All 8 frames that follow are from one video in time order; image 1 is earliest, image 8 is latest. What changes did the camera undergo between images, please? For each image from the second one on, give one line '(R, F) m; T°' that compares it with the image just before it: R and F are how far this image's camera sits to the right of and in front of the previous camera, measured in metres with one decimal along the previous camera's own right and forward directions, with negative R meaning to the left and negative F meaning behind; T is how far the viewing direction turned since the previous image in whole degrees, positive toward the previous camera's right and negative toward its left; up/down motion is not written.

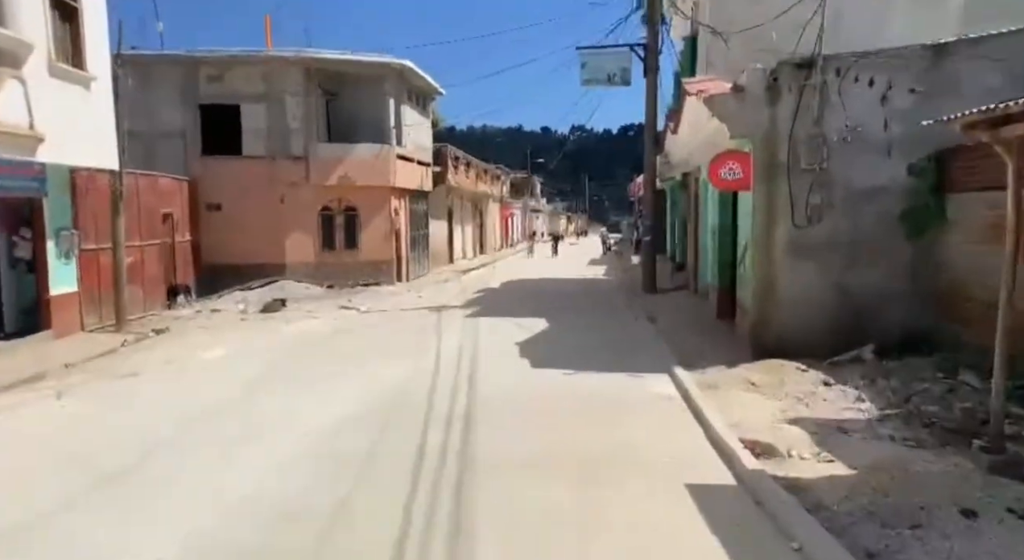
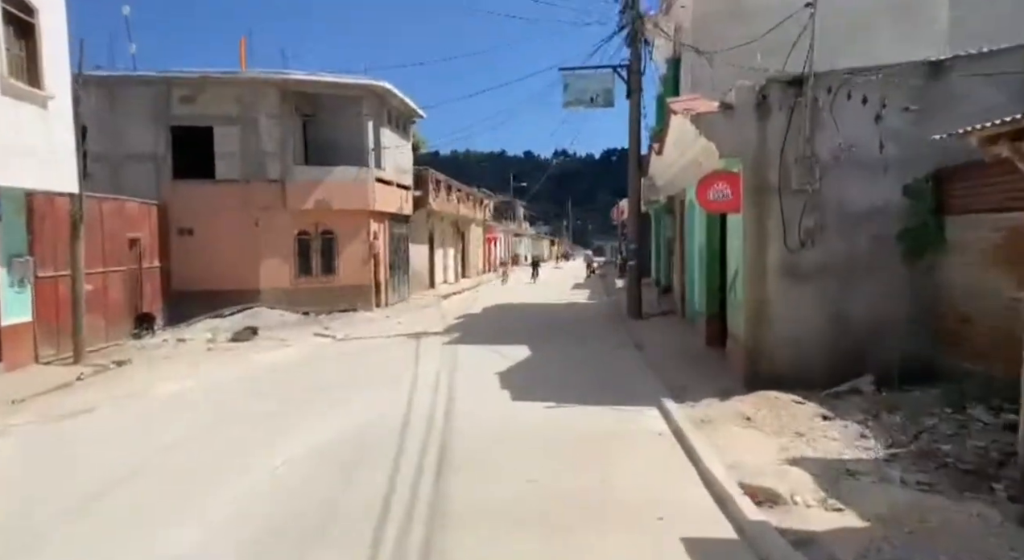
(+0.1, +0.5) m; +1°
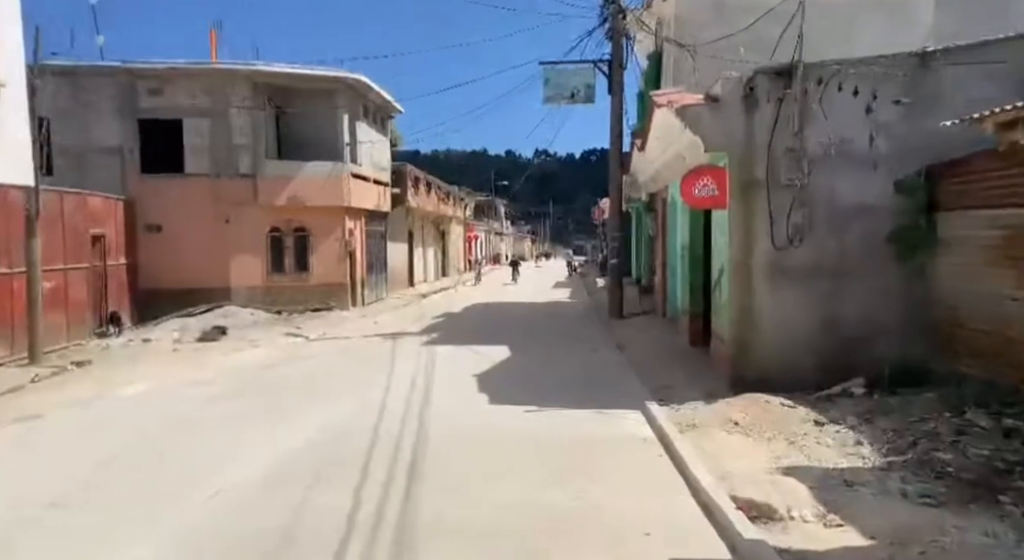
(0.0, +0.4) m; +1°
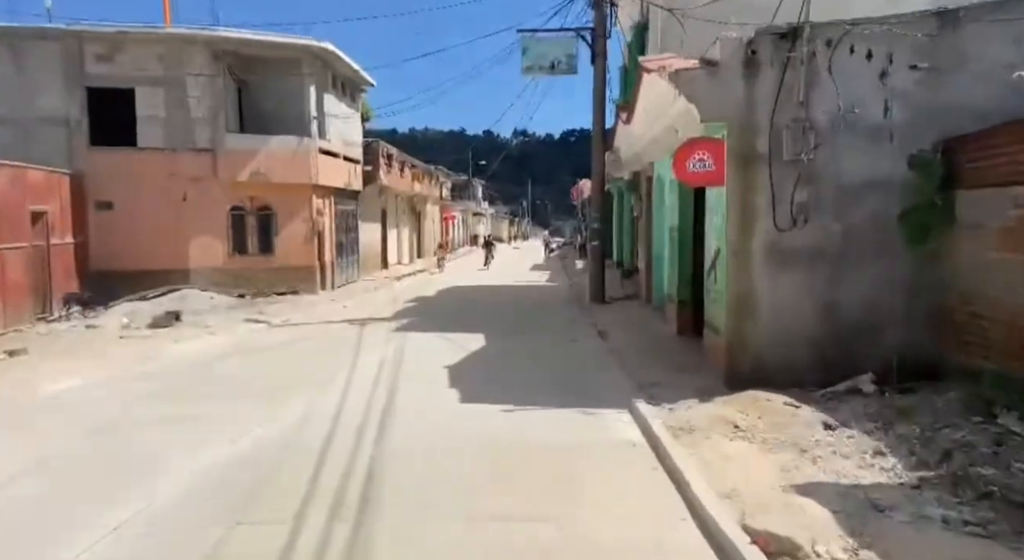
(0.0, +1.0) m; +2°
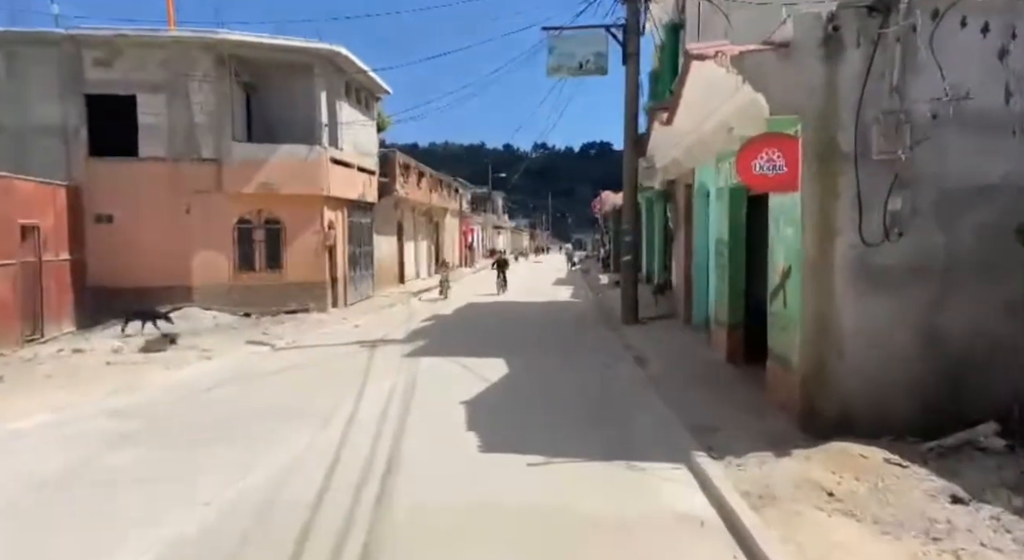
(-0.1, +1.4) m; -1°
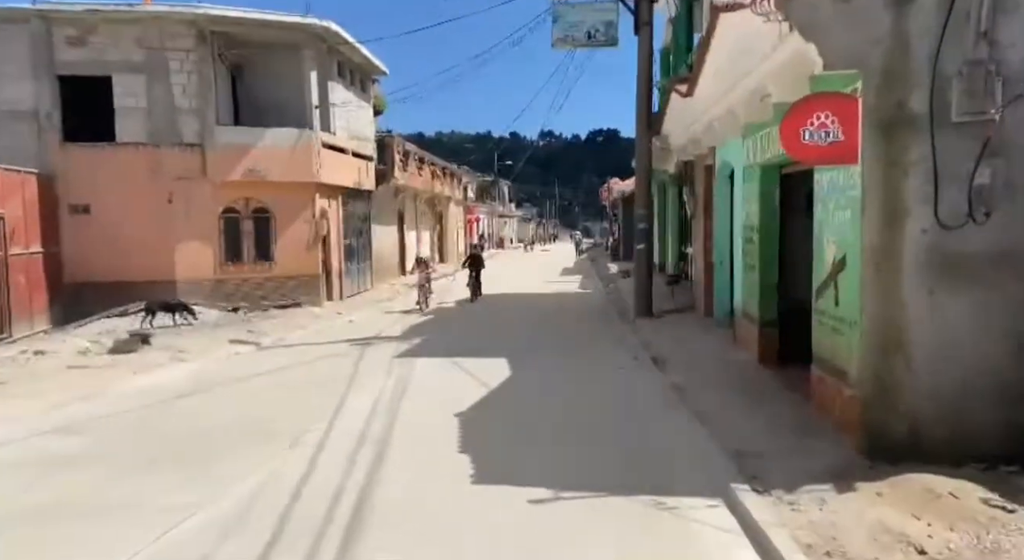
(+0.1, +1.2) m; -1°
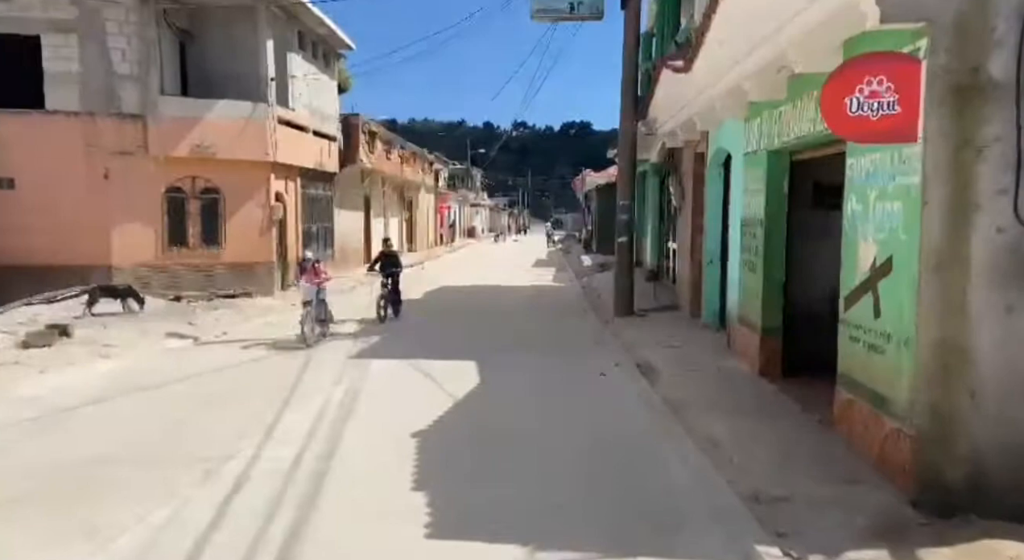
(0.0, +1.3) m; +2°
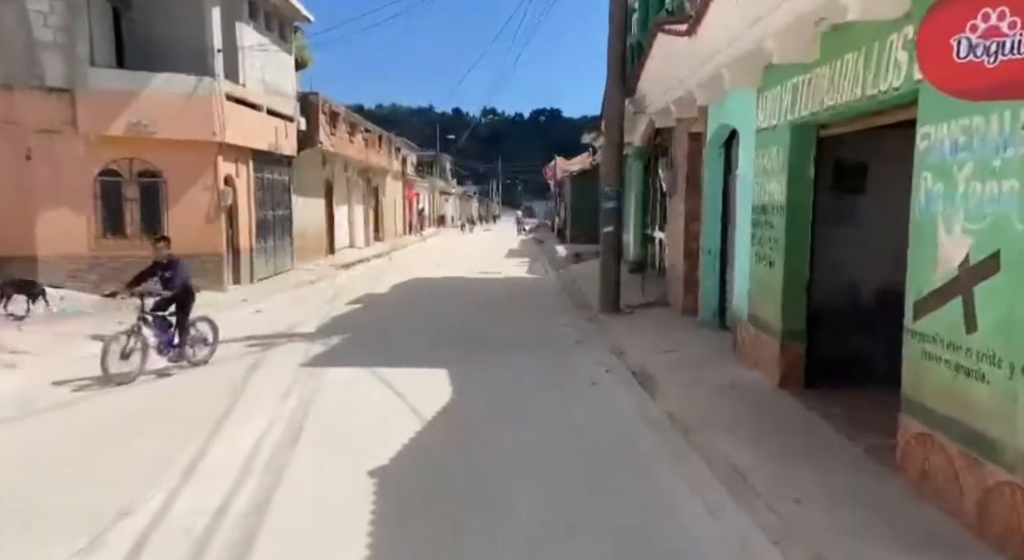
(-0.1, +1.3) m; +2°
